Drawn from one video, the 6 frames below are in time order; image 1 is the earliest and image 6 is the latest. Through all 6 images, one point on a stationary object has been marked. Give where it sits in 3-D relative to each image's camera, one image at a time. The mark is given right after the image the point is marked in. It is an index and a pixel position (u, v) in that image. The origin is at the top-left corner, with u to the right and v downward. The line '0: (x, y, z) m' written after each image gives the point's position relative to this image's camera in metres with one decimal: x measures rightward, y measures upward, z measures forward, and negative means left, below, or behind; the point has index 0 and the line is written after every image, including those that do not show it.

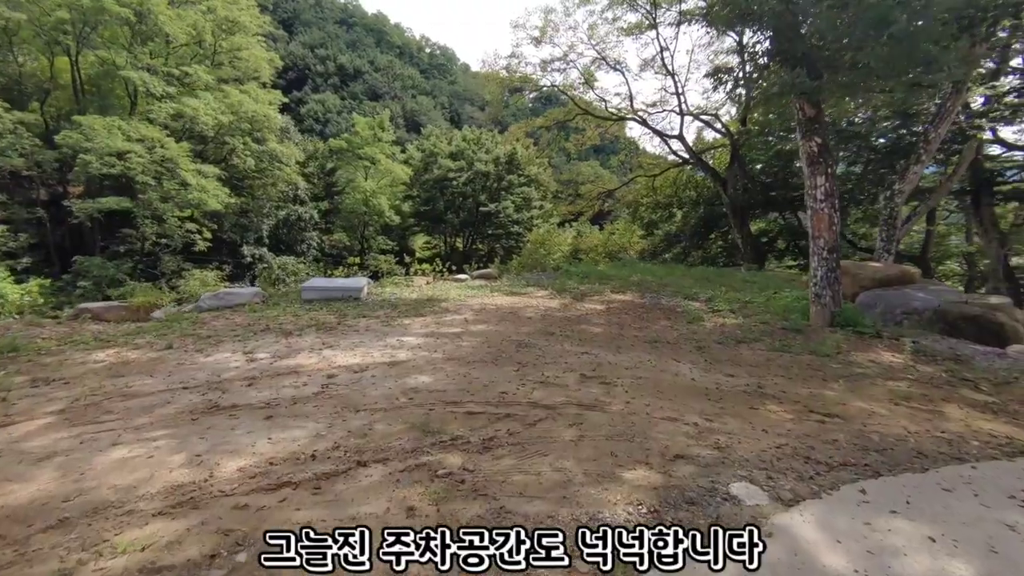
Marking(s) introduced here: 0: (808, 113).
0: (+3.0, +1.8, +5.6) m
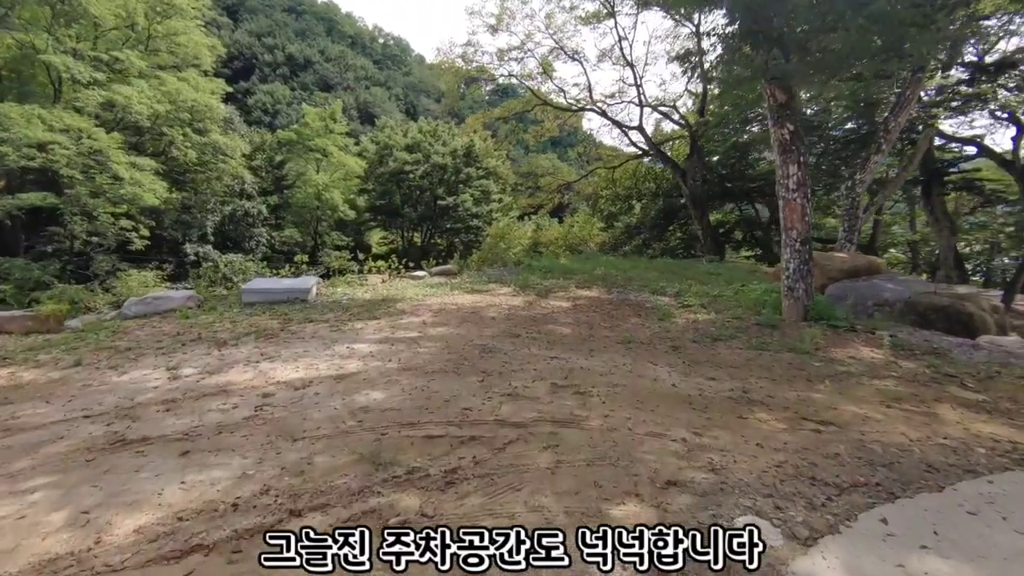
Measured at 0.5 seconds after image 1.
0: (+2.6, +1.8, +5.4) m
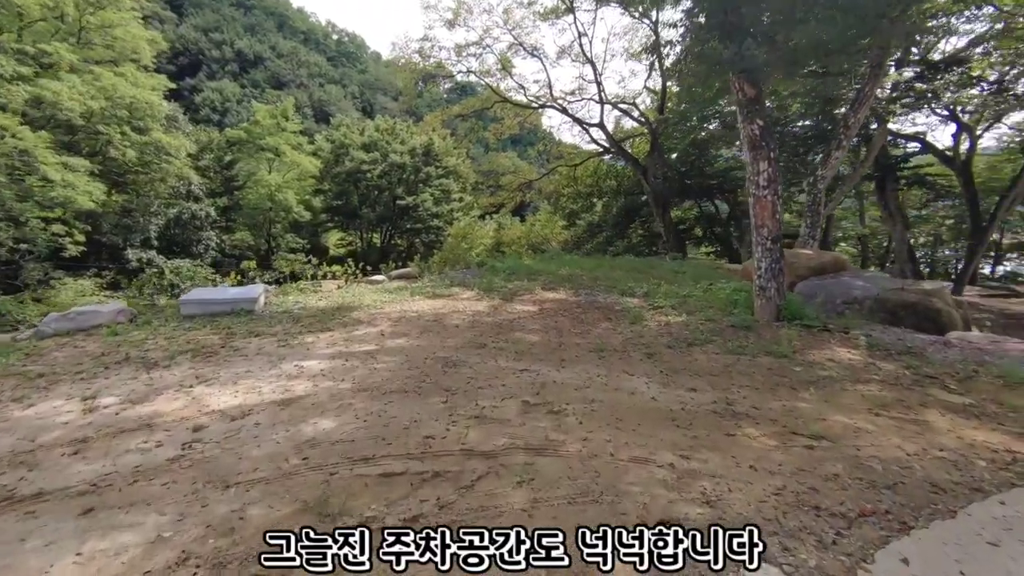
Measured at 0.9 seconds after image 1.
0: (+2.2, +1.8, +5.2) m
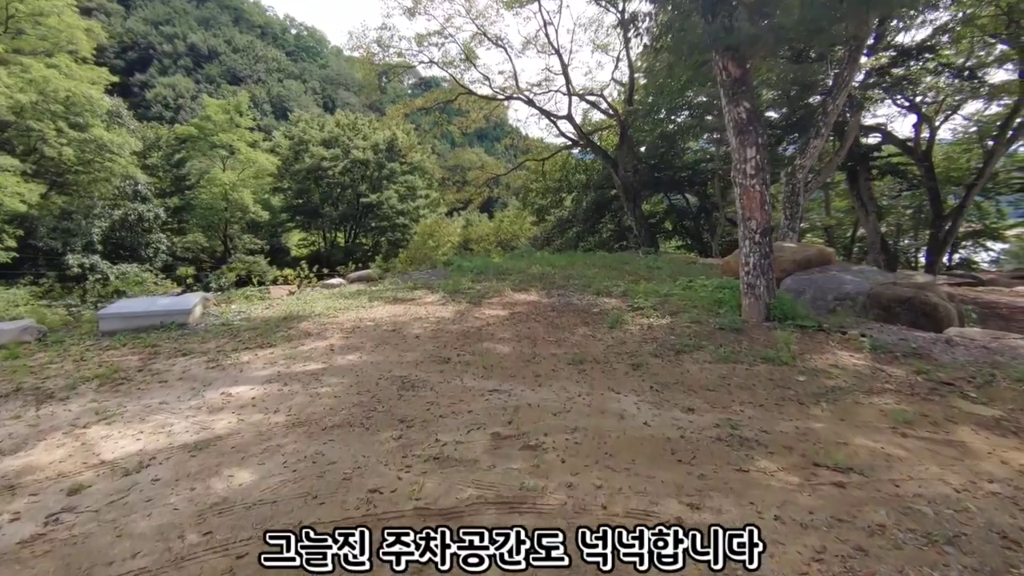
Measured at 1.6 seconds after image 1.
0: (+1.9, +1.9, +4.8) m
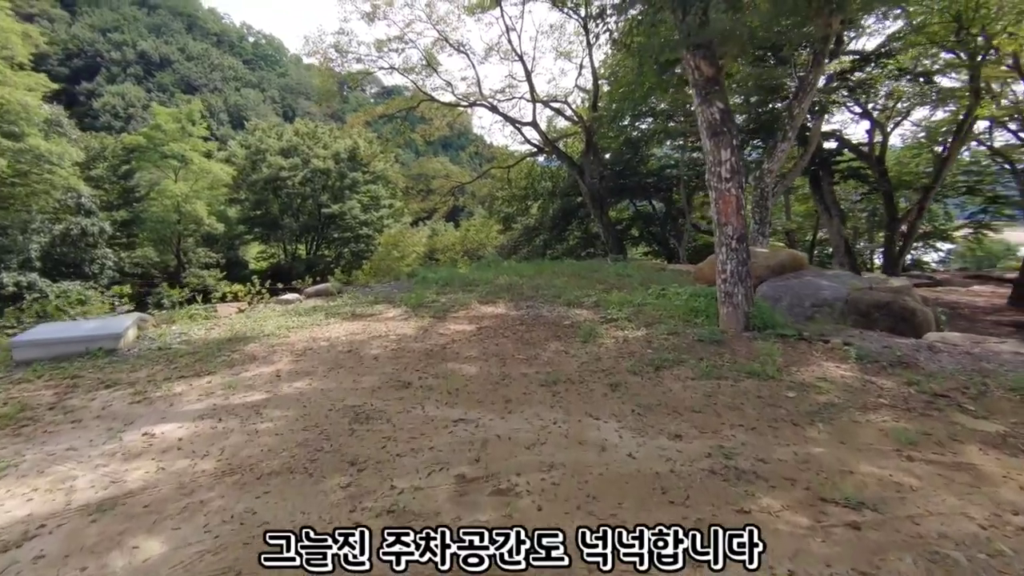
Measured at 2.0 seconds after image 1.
0: (+1.6, +1.8, +4.6) m
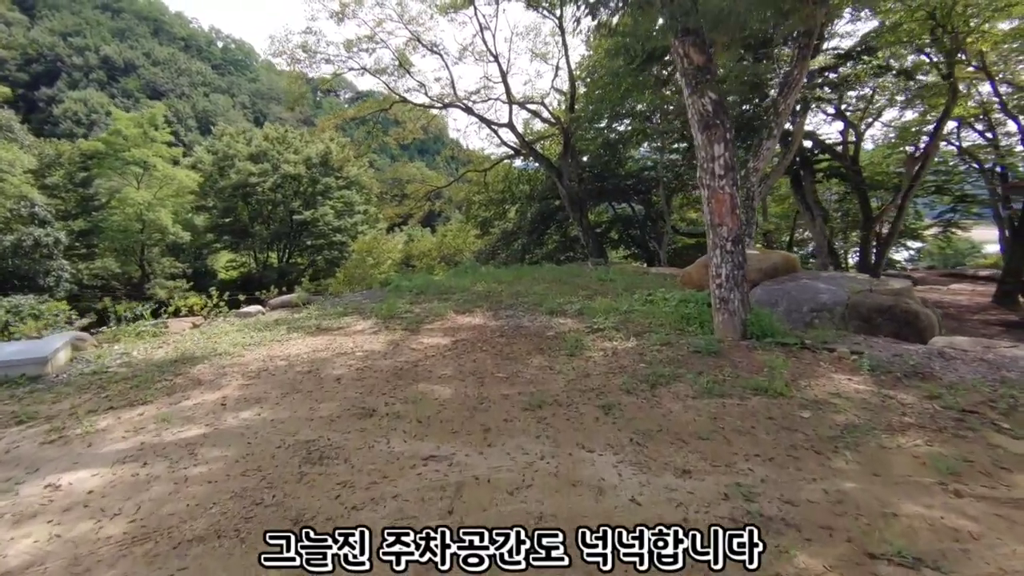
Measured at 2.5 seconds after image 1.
0: (+1.4, +1.7, +4.2) m
